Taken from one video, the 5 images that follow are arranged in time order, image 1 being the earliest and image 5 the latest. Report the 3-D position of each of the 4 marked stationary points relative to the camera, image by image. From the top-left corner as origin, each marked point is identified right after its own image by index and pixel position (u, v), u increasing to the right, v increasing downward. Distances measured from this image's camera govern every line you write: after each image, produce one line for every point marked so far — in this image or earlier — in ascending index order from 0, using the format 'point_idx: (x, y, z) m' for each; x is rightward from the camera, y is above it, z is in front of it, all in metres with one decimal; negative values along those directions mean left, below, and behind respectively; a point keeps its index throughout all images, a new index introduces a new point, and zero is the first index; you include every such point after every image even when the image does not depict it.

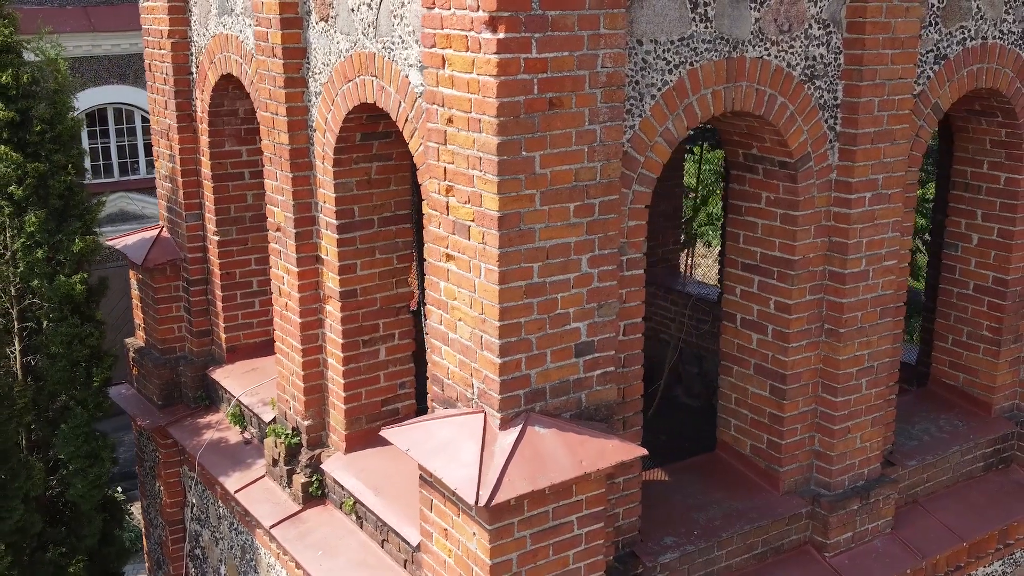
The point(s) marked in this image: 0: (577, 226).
0: (+0.3, +0.2, +3.1) m
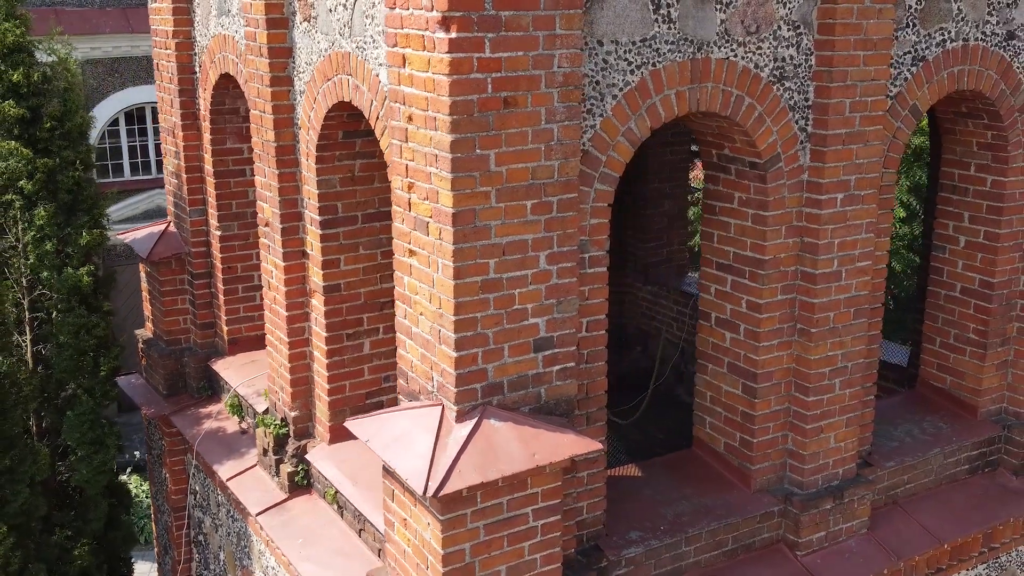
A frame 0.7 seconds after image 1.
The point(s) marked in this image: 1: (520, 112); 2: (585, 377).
0: (+0.1, +0.2, +3.2) m
1: (+0.1, +0.6, +3.0) m
2: (+0.3, -0.4, +3.6) m
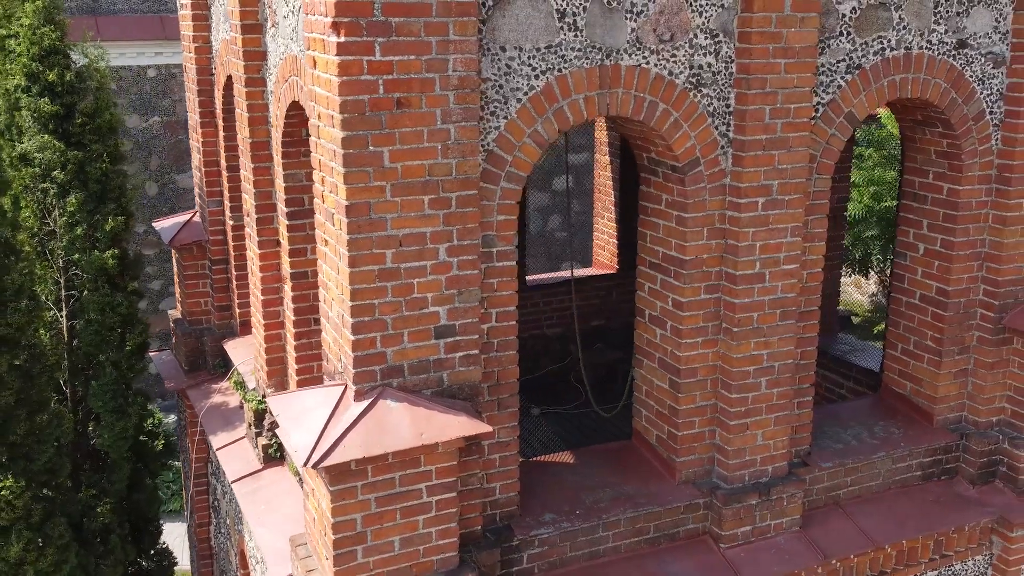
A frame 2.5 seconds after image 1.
0: (-0.3, +0.3, +3.4) m
1: (-0.4, +0.7, +3.3) m
2: (-0.1, -0.3, +3.9) m
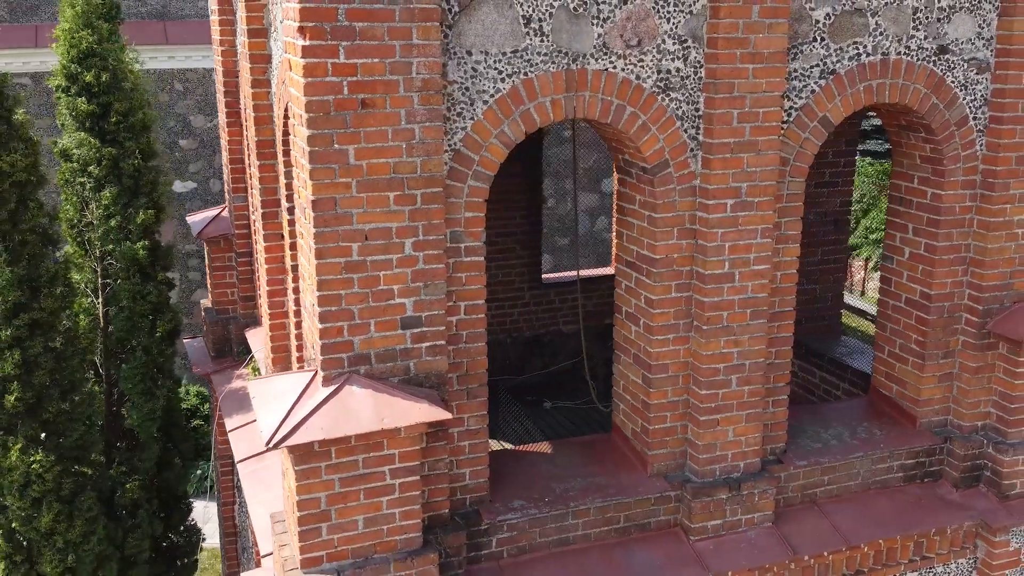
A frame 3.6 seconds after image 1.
0: (-0.5, +0.3, +3.7) m
1: (-0.5, +0.7, +3.5) m
2: (-0.2, -0.3, +4.1) m
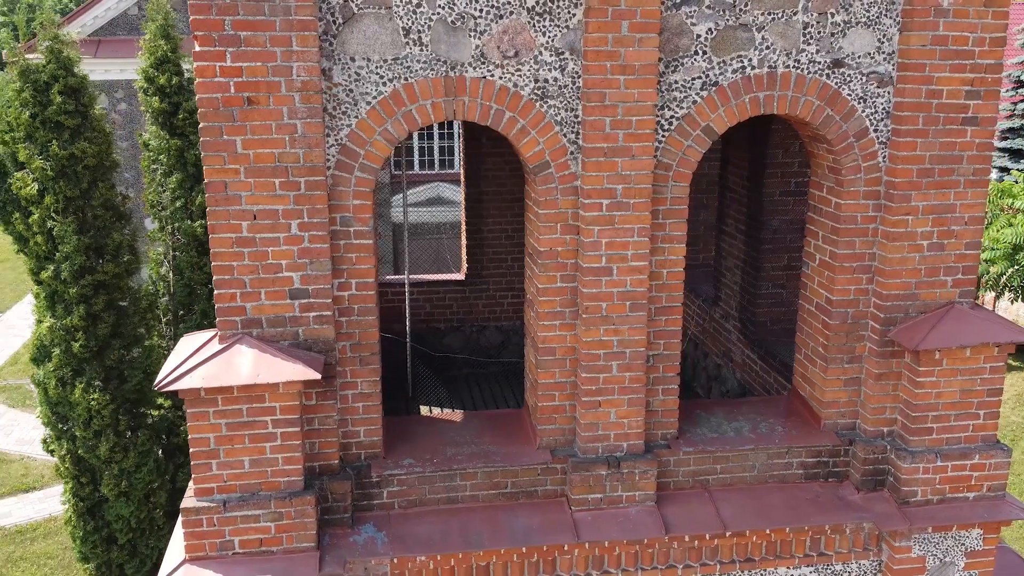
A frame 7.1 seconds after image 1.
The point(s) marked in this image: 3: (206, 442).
0: (-1.1, +0.4, +4.4) m
1: (-1.2, +0.8, +4.2) m
2: (-0.9, -0.2, +4.7) m
3: (-1.5, -0.8, +4.5) m
